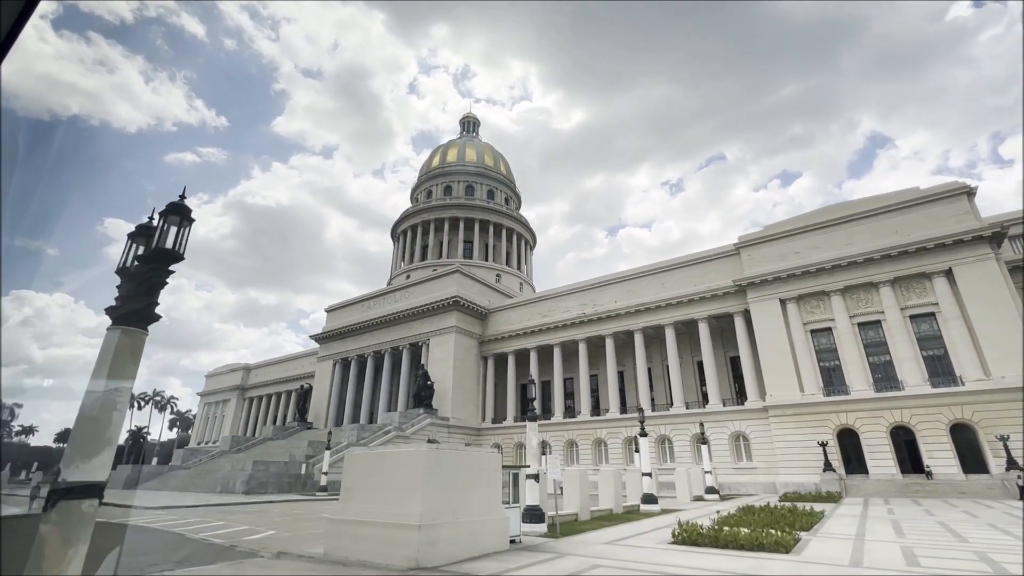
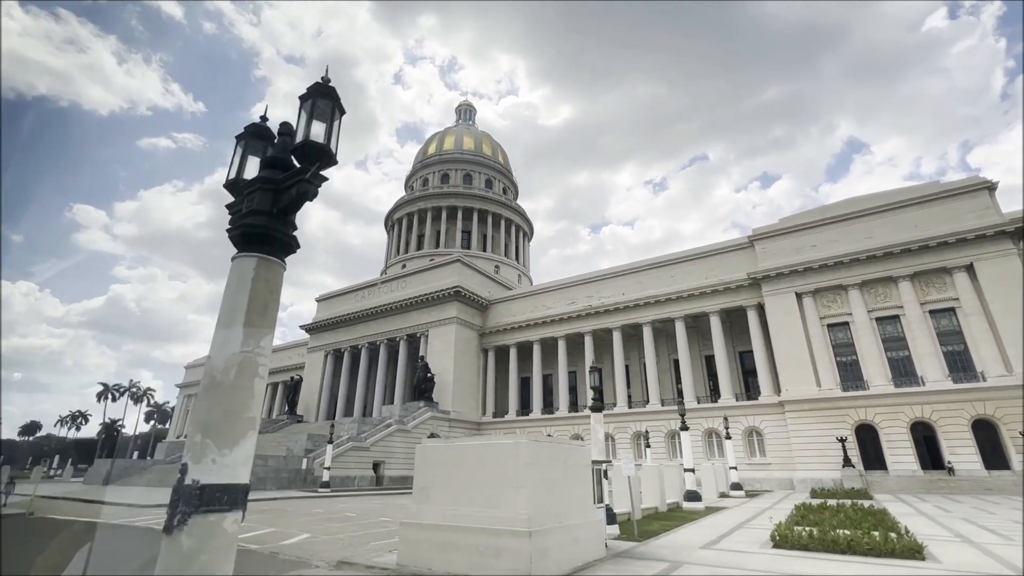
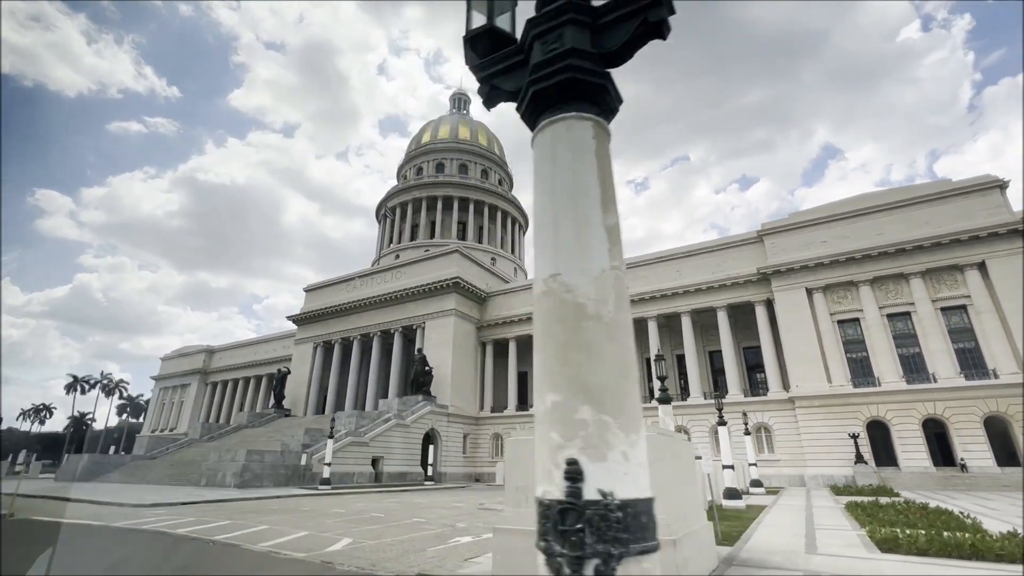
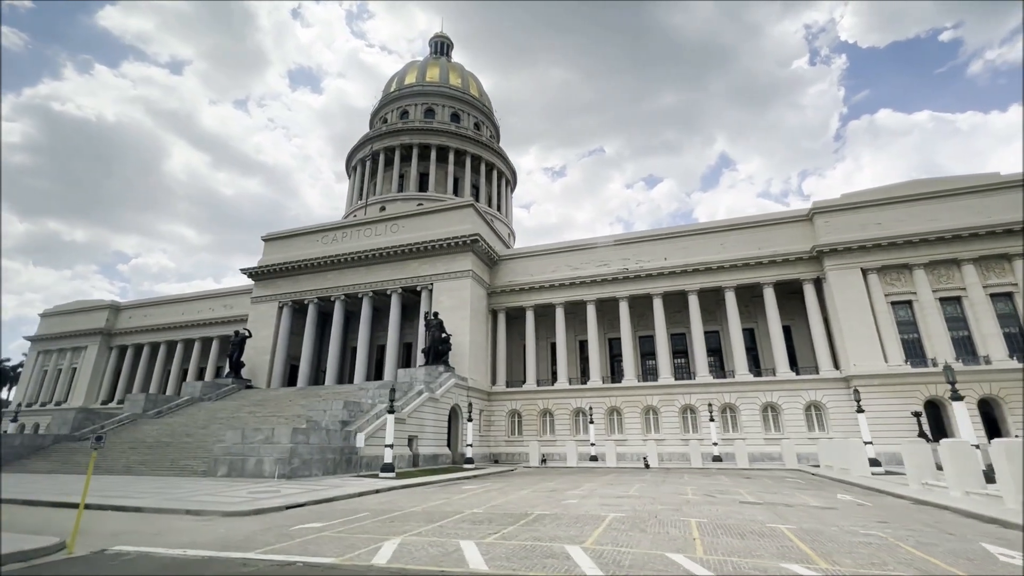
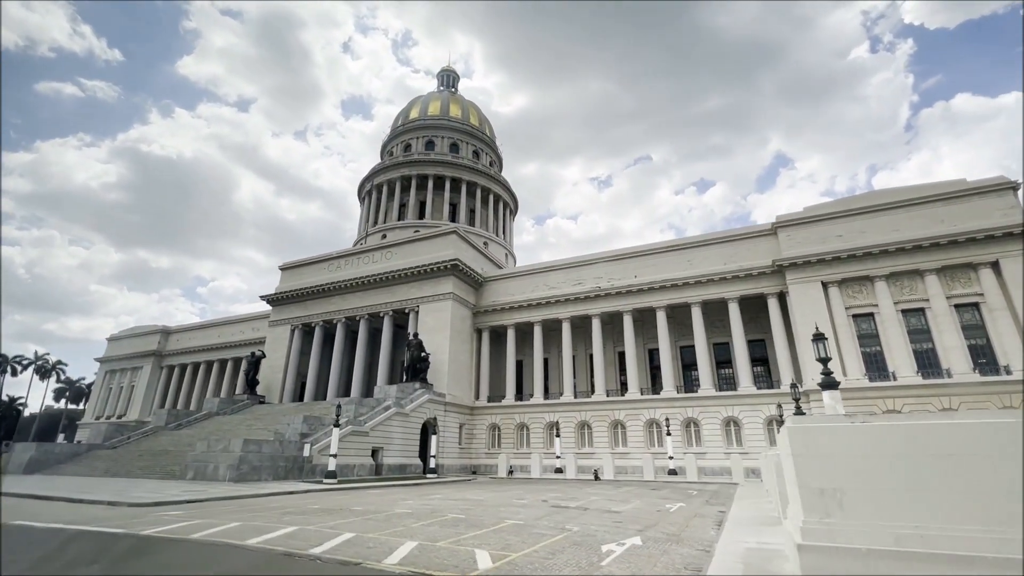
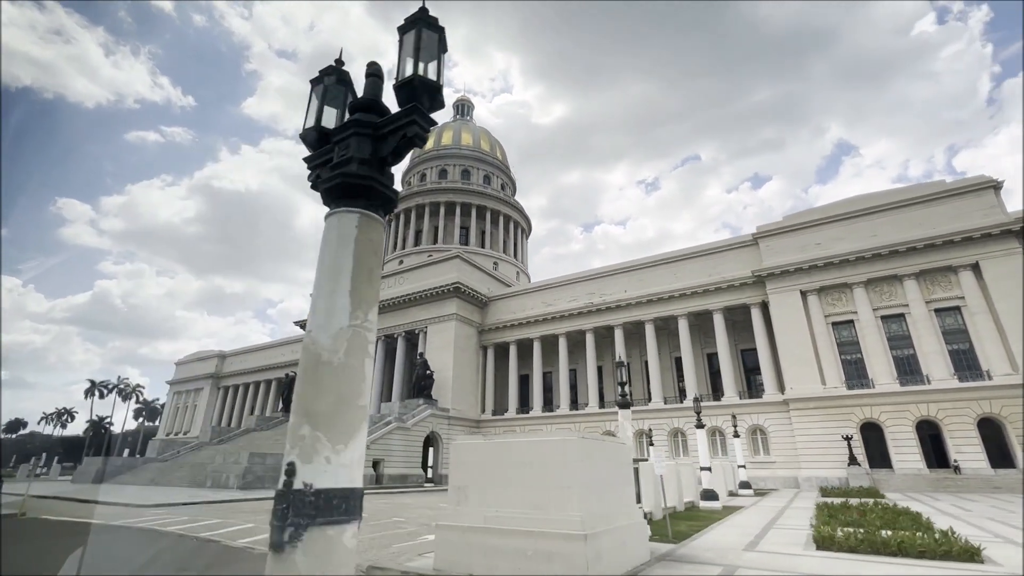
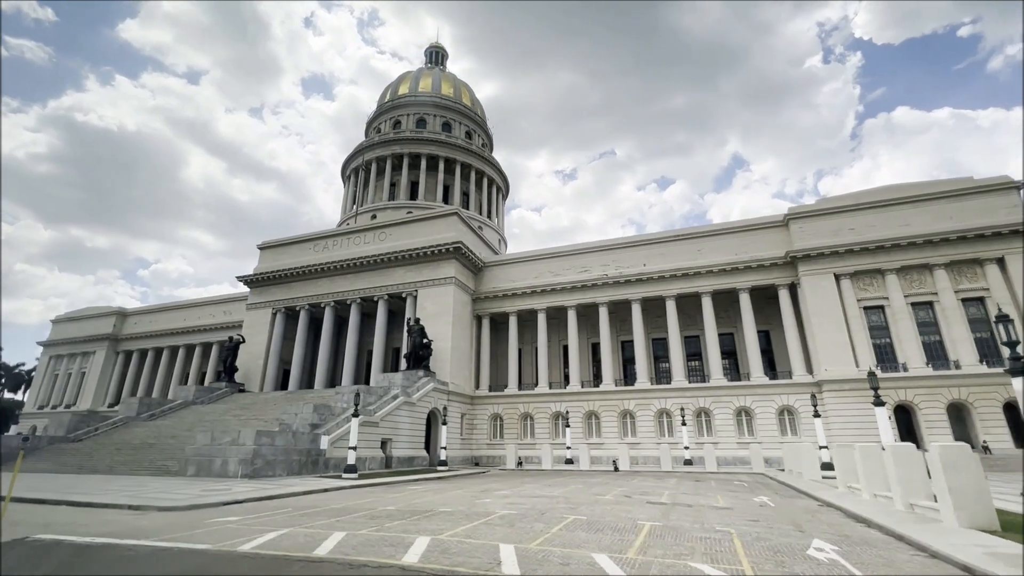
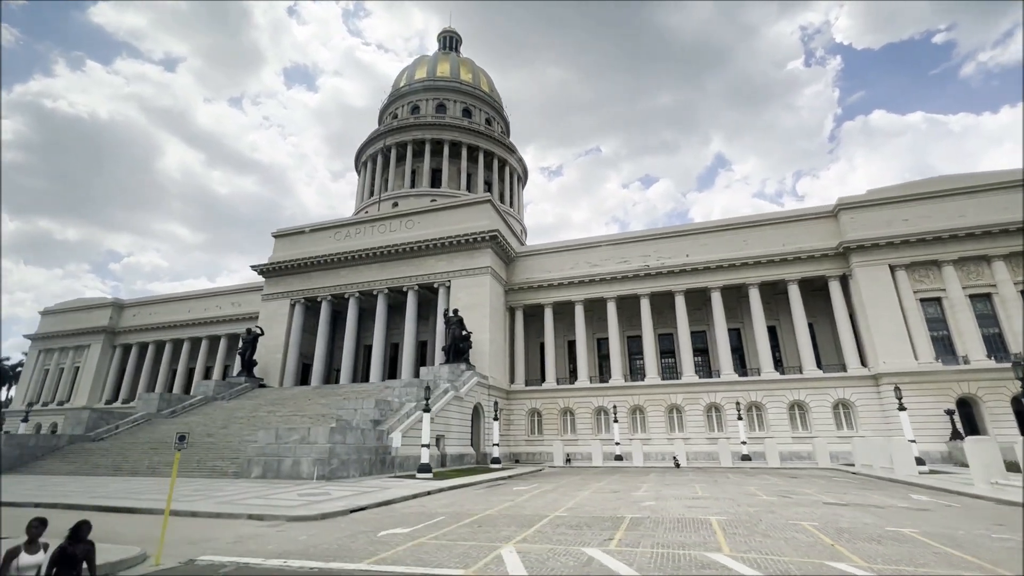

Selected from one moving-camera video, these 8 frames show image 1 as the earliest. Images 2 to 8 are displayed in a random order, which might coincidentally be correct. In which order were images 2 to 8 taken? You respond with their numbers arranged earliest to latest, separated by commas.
2, 6, 3, 5, 7, 4, 8
